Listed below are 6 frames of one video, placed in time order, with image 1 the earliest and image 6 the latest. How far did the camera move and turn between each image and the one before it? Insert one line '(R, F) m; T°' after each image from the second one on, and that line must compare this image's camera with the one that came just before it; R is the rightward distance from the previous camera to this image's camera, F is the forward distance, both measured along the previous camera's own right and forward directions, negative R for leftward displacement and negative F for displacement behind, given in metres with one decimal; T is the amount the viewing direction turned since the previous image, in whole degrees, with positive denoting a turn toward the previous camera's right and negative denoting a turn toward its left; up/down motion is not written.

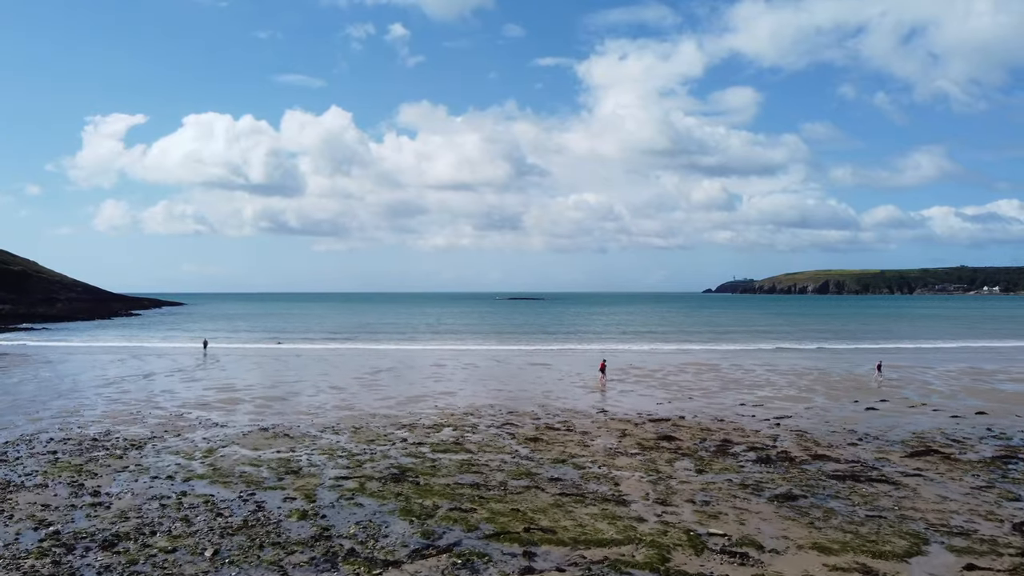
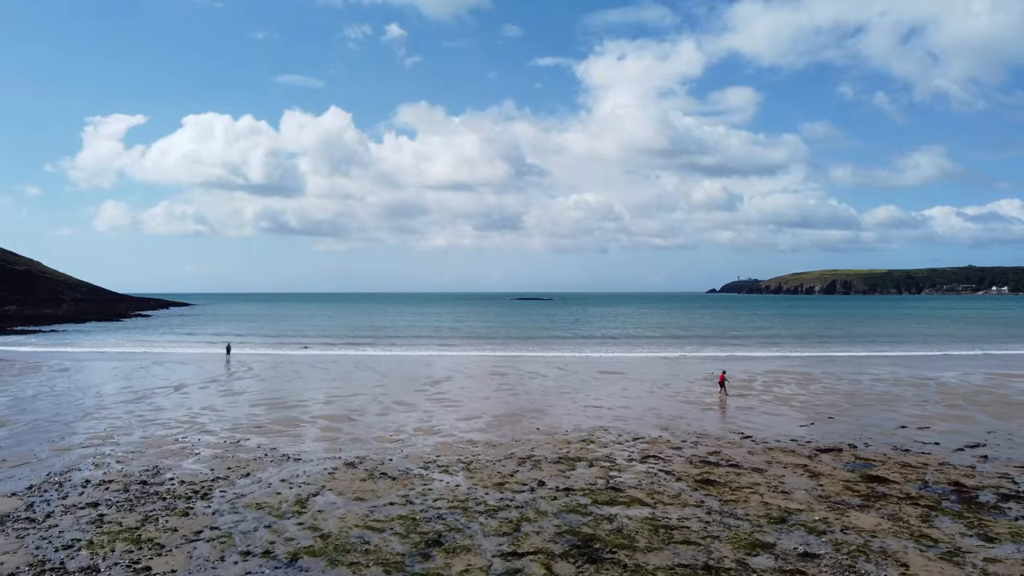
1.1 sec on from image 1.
(-3.3, +3.1) m; 0°
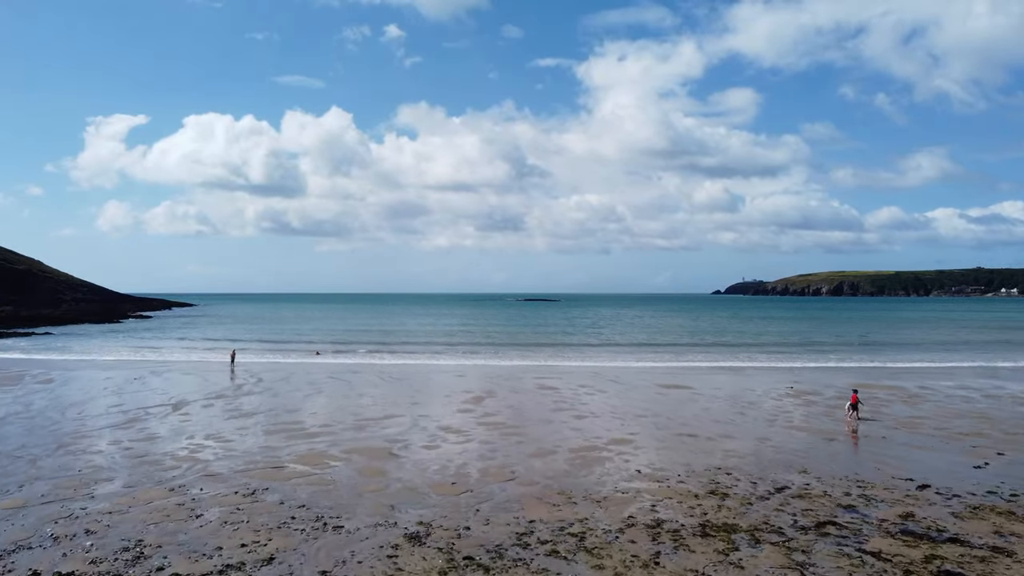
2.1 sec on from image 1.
(-2.0, +3.5) m; 0°
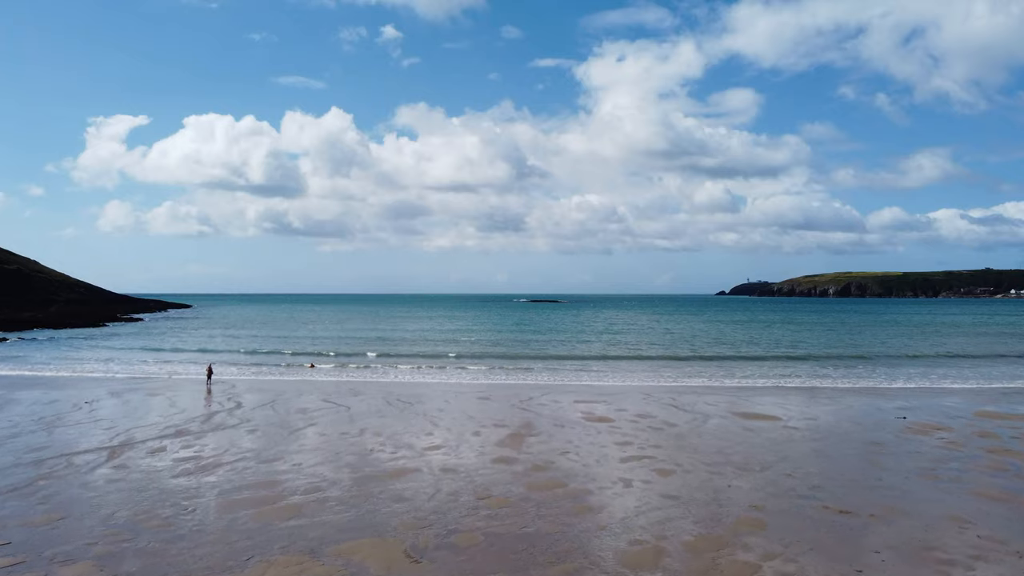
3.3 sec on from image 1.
(-1.4, +4.8) m; 0°
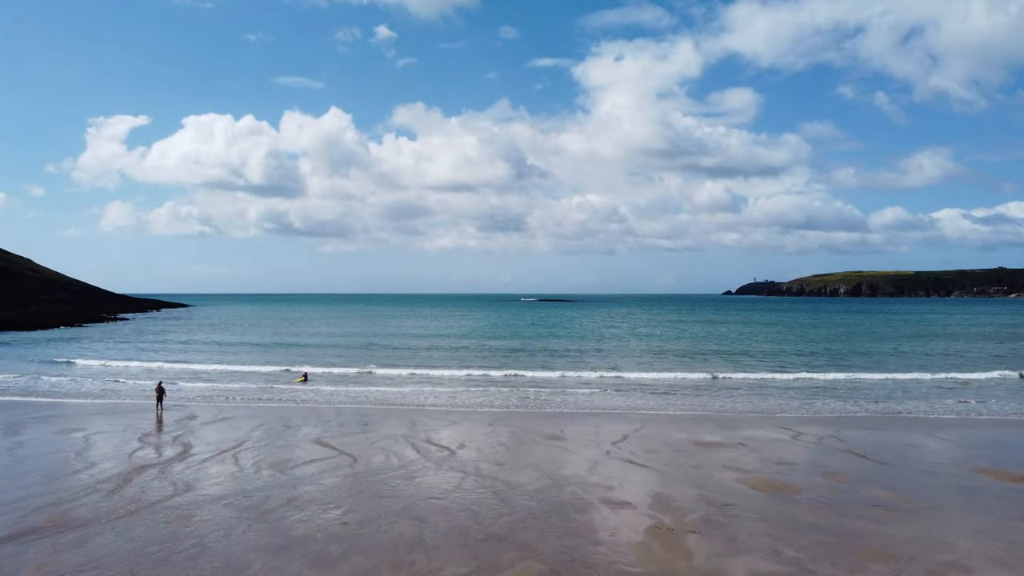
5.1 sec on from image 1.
(-2.4, +7.5) m; 0°
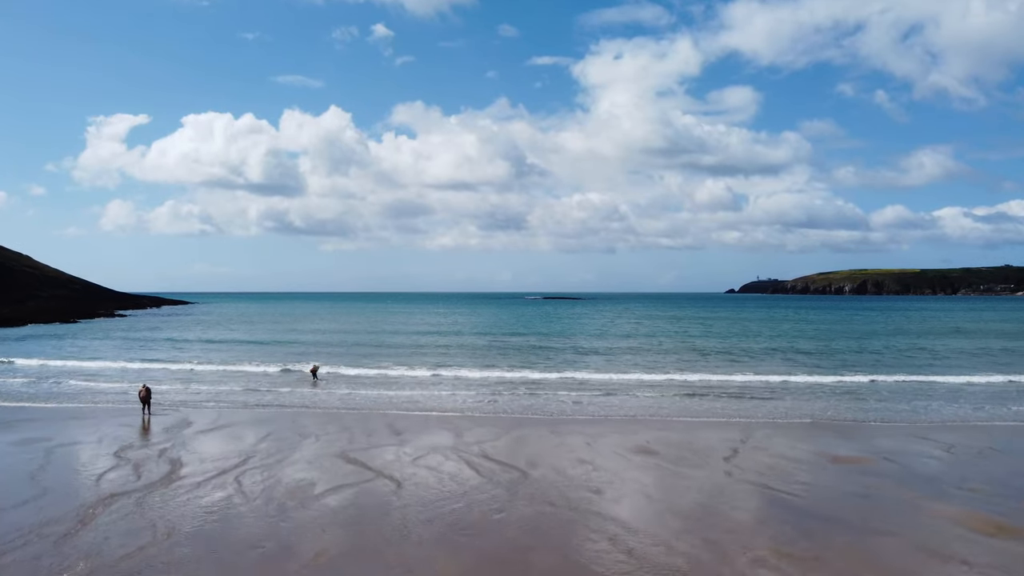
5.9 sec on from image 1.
(-1.6, +3.1) m; 0°
